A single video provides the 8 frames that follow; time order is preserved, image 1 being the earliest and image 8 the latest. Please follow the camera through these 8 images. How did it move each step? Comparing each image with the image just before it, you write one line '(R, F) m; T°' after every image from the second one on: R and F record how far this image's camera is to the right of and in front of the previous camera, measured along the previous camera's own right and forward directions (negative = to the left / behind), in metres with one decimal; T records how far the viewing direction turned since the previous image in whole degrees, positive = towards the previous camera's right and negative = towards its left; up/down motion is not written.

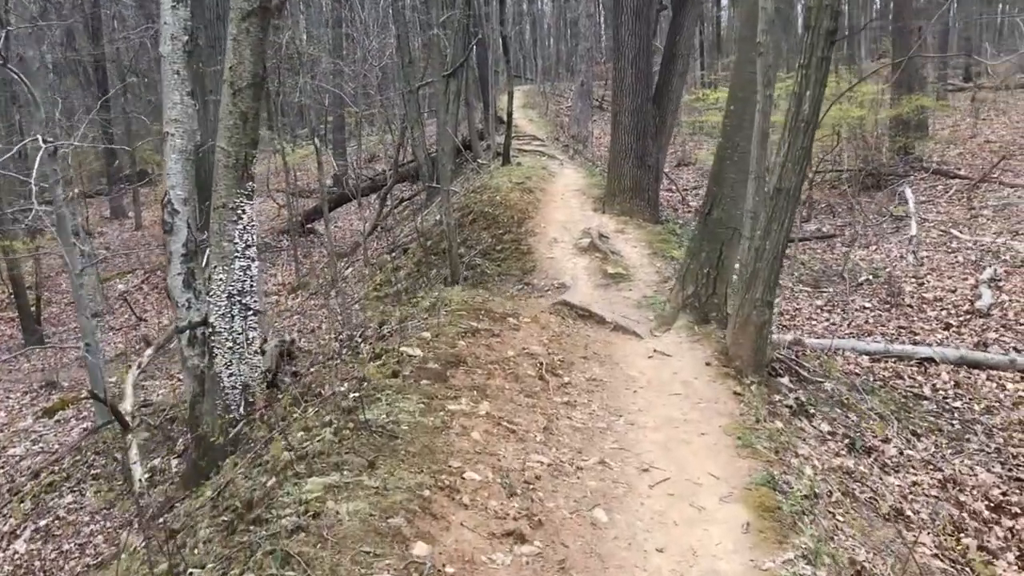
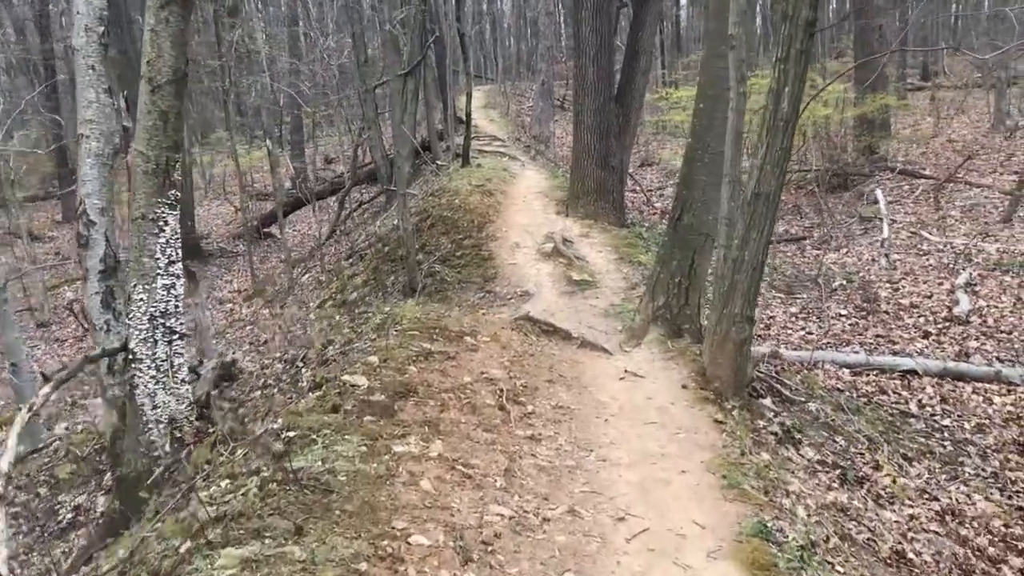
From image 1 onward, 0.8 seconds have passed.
(0.0, +0.6) m; +2°
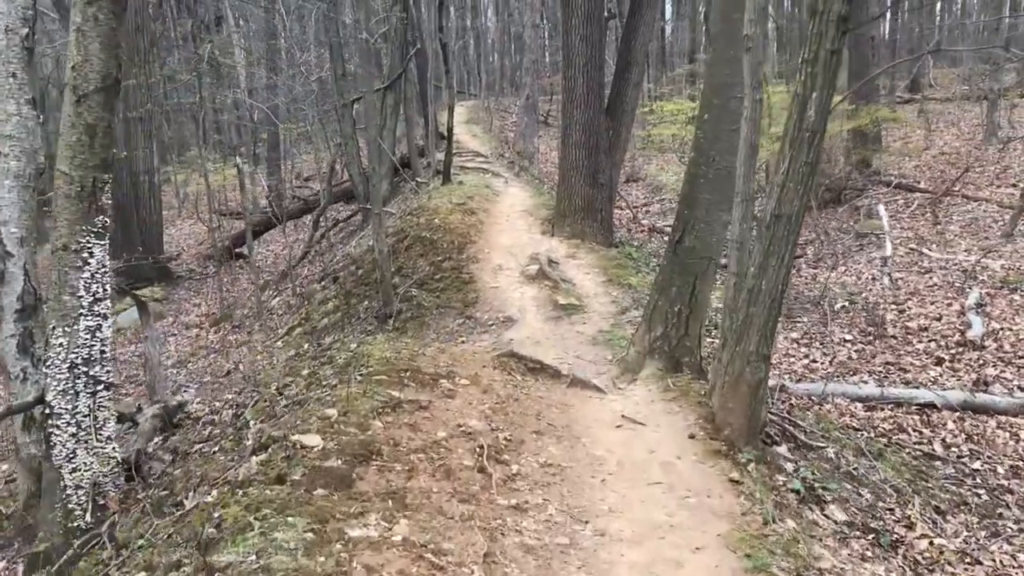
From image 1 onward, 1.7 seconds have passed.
(0.0, +0.7) m; +1°
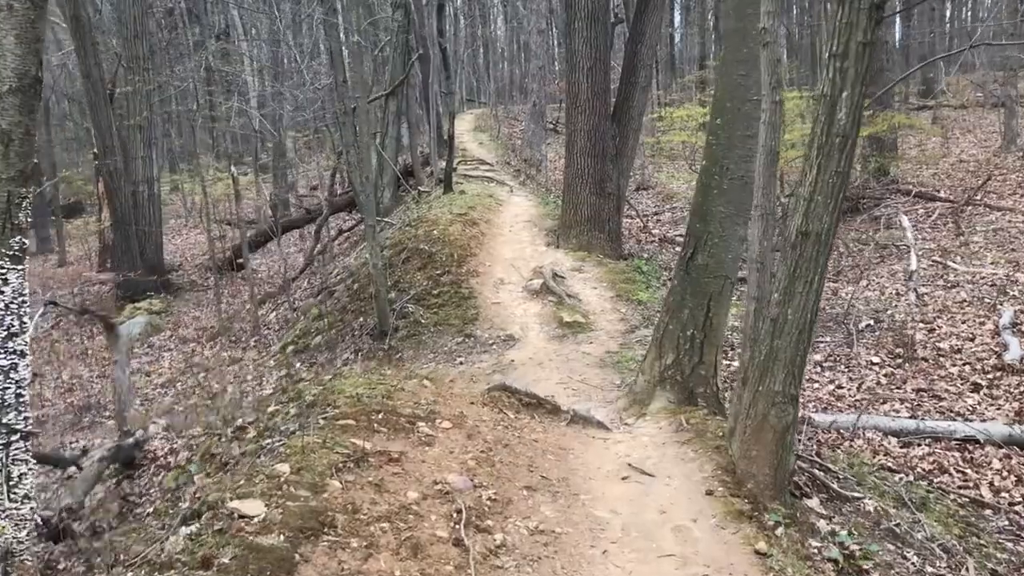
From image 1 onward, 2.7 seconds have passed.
(+0.1, +0.7) m; -1°
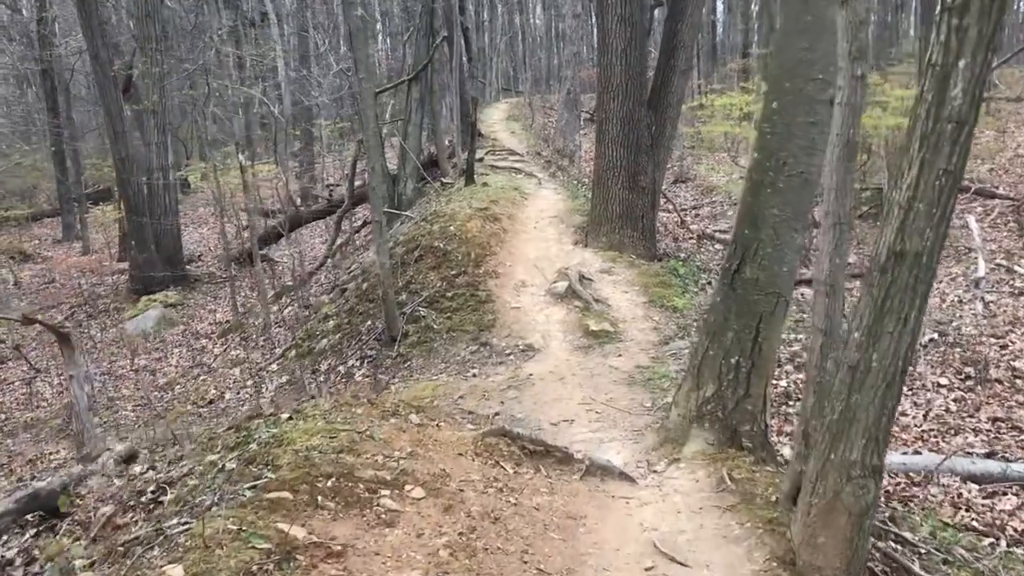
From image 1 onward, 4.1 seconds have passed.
(+0.1, +1.0) m; -2°
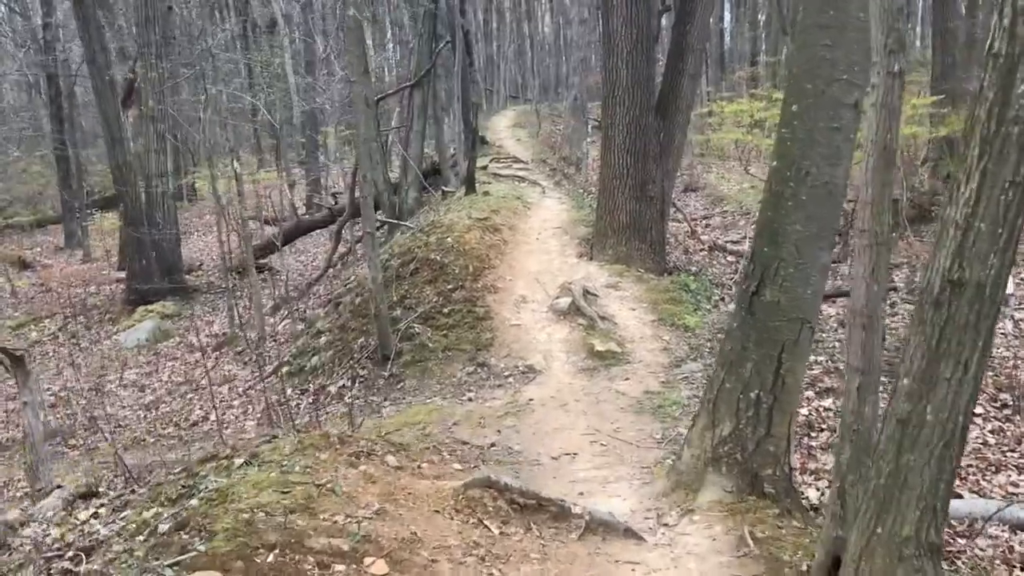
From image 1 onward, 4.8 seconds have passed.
(+0.1, +0.6) m; -1°
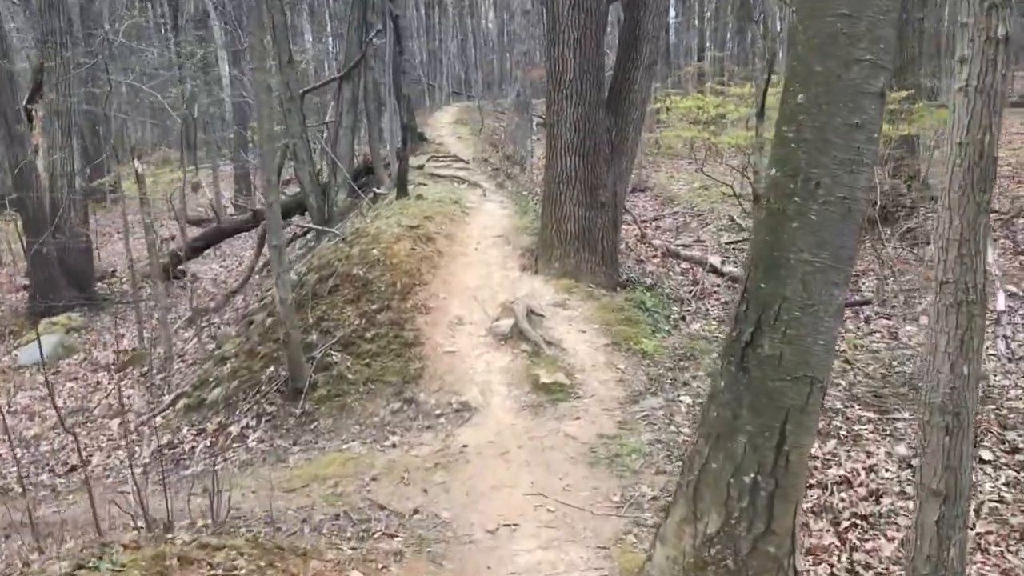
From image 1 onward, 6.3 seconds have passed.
(+0.1, +1.2) m; +3°
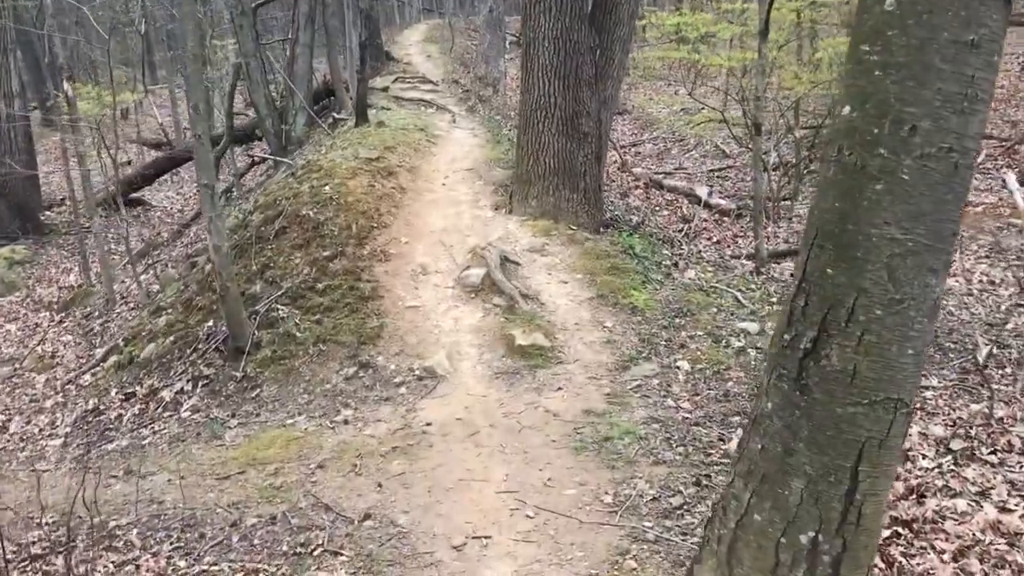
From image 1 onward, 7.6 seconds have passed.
(0.0, +1.1) m; +2°
